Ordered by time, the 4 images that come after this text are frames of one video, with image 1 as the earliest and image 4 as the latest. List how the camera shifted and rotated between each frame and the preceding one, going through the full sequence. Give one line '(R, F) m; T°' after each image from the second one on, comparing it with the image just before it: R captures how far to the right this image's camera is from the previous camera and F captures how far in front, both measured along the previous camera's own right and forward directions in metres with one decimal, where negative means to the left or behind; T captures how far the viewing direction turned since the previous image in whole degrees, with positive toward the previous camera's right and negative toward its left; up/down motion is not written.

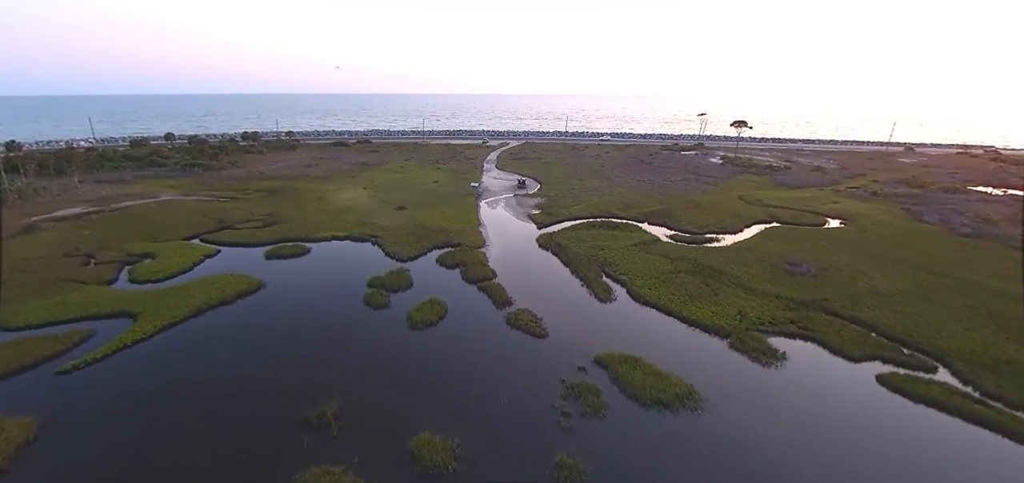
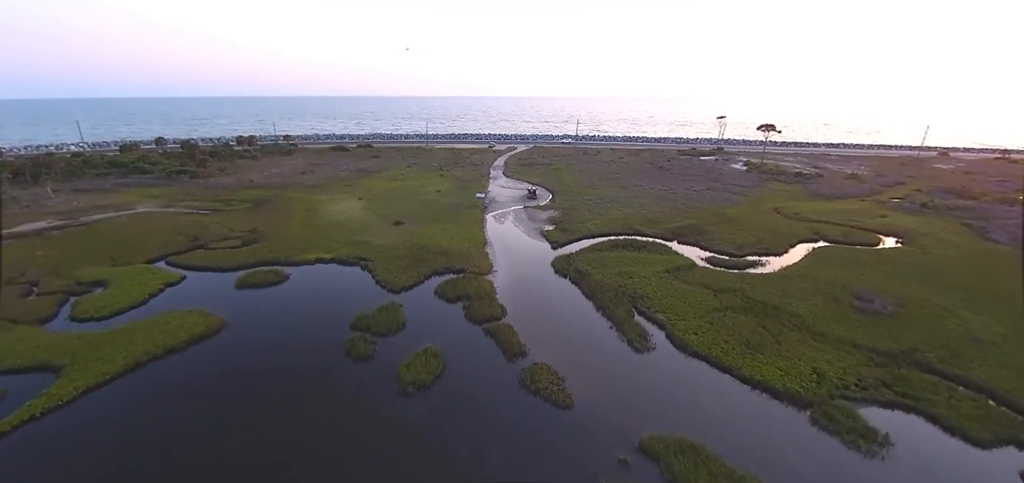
(-0.5, +4.5) m; -1°
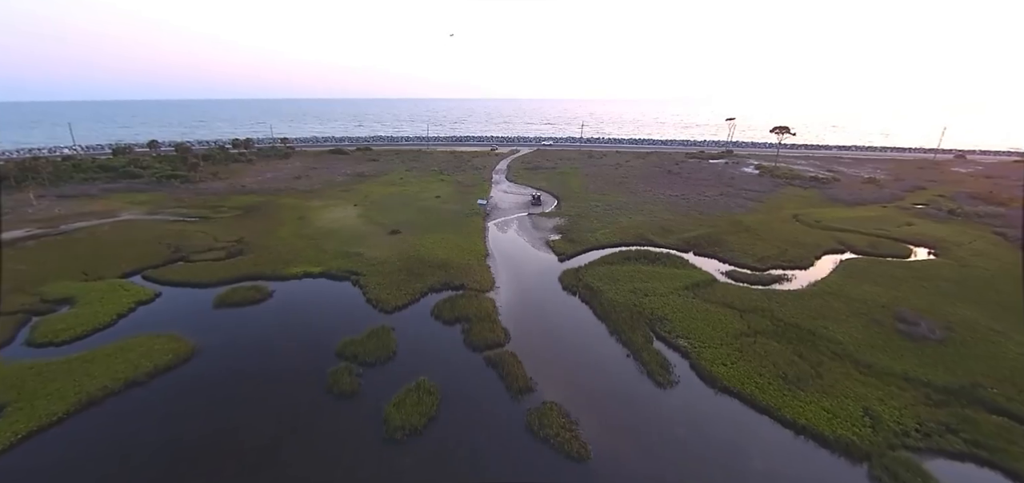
(-0.1, +2.3) m; 0°
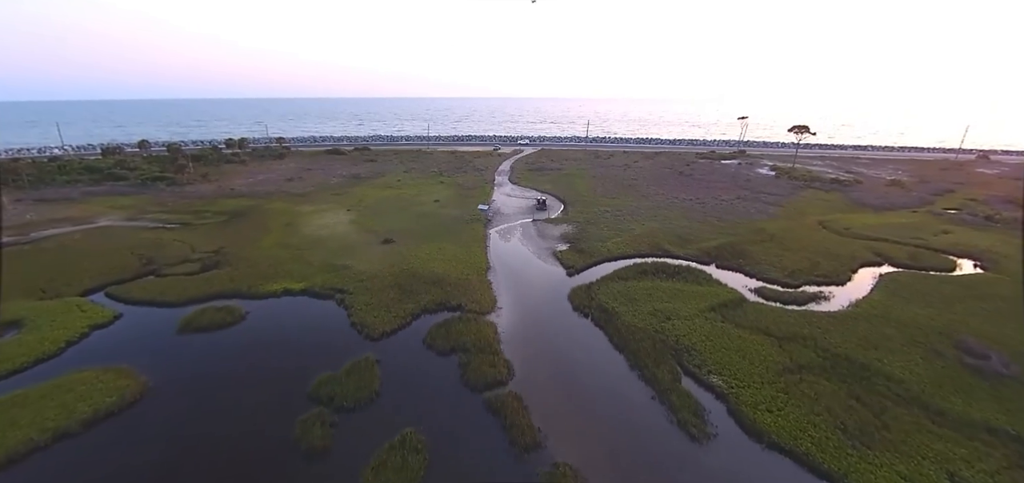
(-0.1, +2.9) m; 0°
